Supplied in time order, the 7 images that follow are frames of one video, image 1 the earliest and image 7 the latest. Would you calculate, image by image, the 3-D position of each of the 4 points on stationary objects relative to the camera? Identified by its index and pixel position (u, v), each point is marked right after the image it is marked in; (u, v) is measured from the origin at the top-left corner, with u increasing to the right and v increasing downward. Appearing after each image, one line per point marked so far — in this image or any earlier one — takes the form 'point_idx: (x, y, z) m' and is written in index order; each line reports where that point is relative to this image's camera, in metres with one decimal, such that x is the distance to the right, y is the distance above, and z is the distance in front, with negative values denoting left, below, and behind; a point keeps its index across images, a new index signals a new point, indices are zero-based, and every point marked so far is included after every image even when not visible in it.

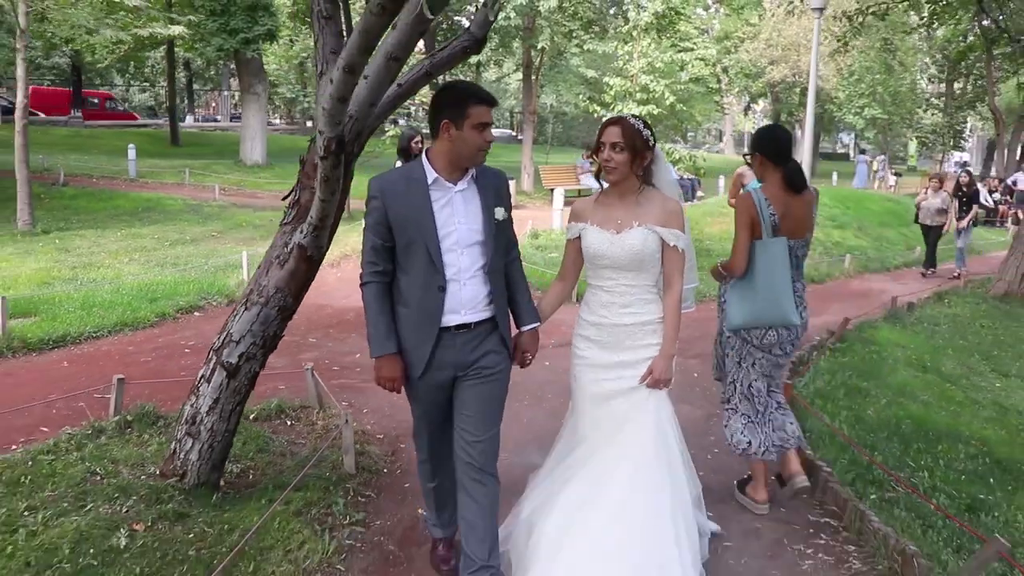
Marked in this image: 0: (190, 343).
0: (-2.9, -0.5, +8.5) m
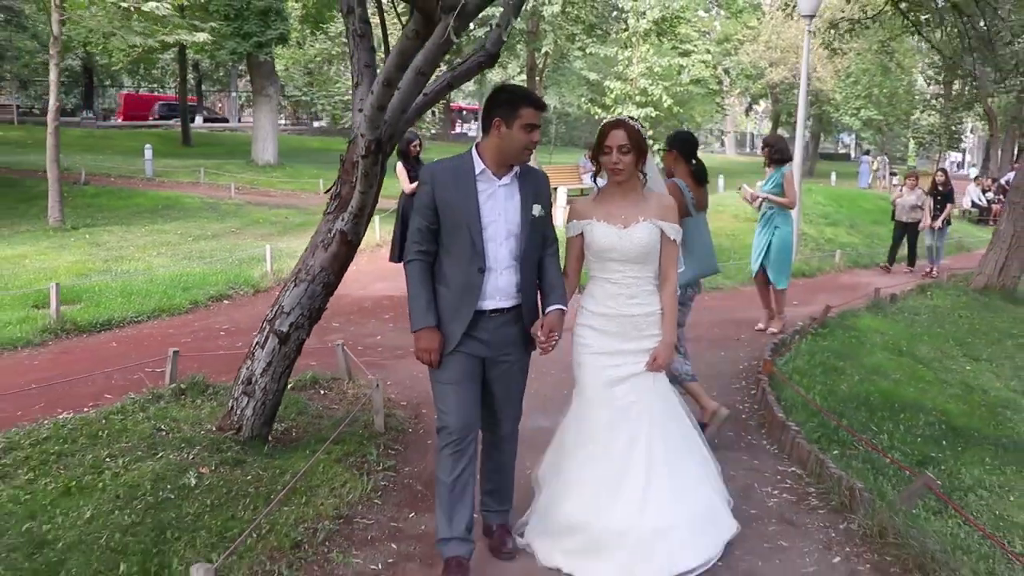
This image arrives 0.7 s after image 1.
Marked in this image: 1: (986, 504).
0: (-2.8, -0.4, +9.3) m
1: (+2.6, -1.2, +5.3) m
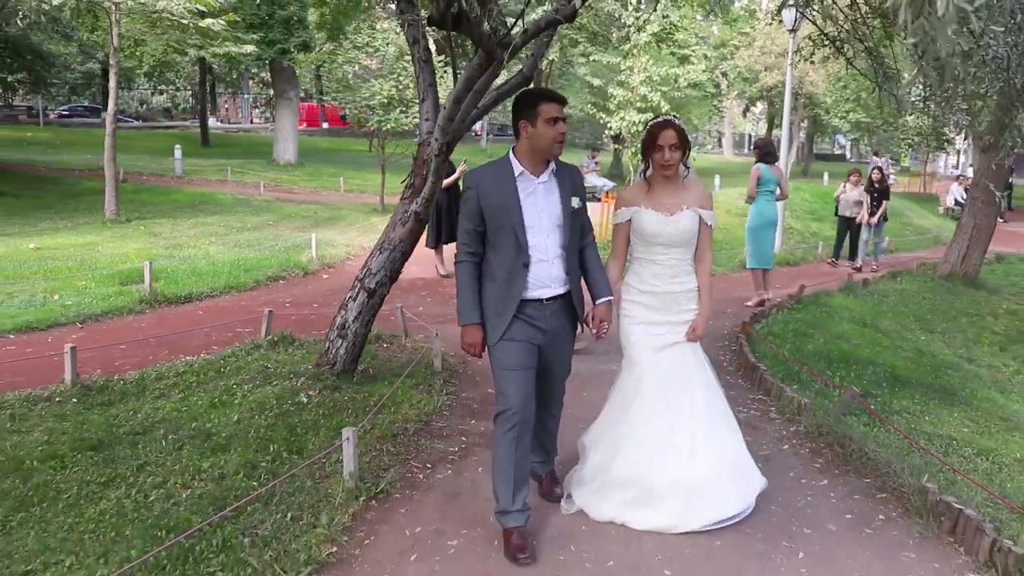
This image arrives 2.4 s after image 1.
0: (-2.6, -0.1, +10.9) m
1: (+2.8, -0.9, +6.9) m
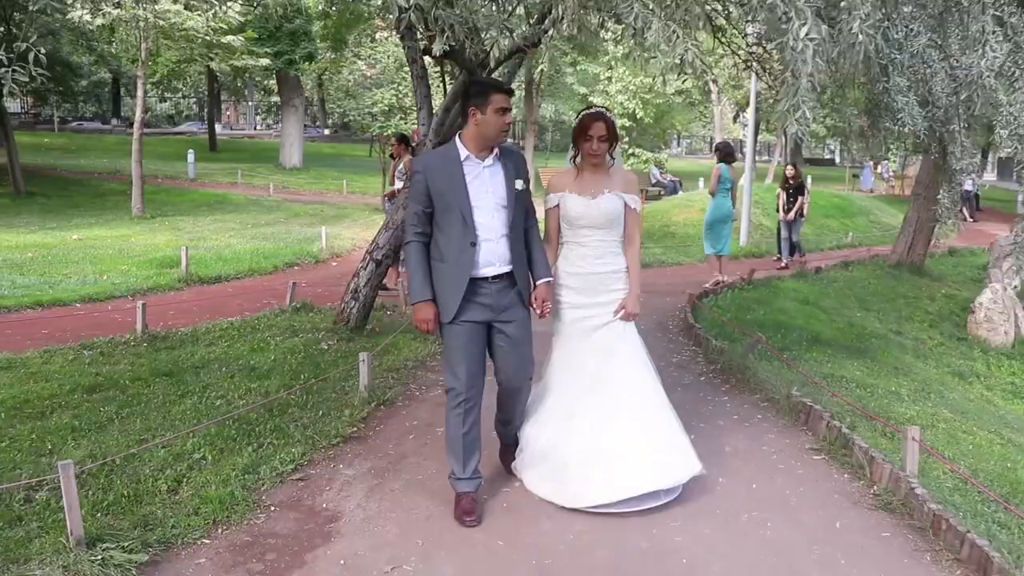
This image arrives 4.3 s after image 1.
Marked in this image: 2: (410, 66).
0: (-2.7, +0.1, +12.6) m
1: (+2.6, -0.7, +8.6) m
2: (-0.9, +2.0, +8.7) m
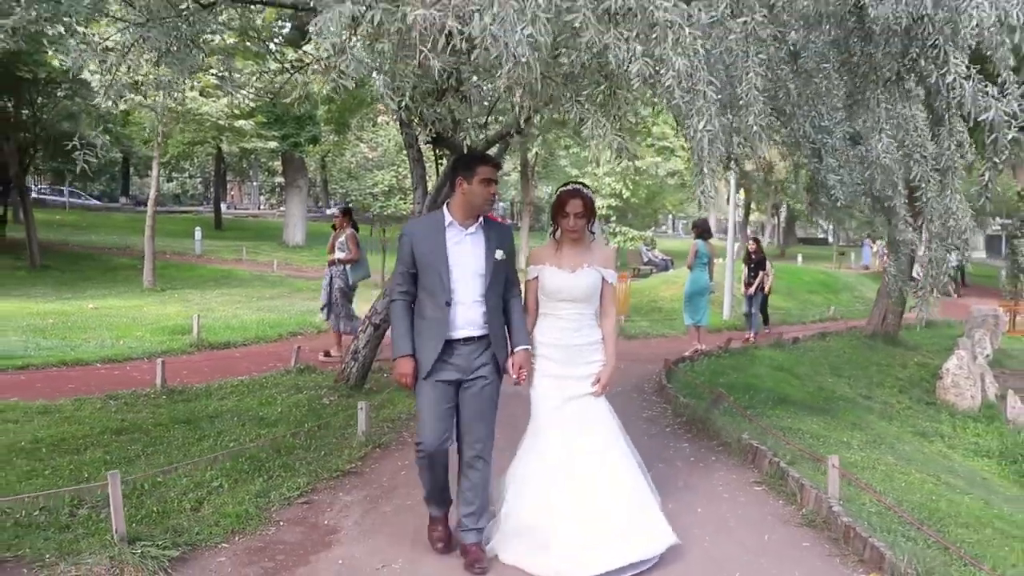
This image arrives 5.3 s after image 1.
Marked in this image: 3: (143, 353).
0: (-2.9, -0.8, +13.4) m
1: (+2.5, -1.3, +9.4) m
2: (-1.1, +1.4, +9.7) m
3: (-4.5, -0.8, +11.6) m
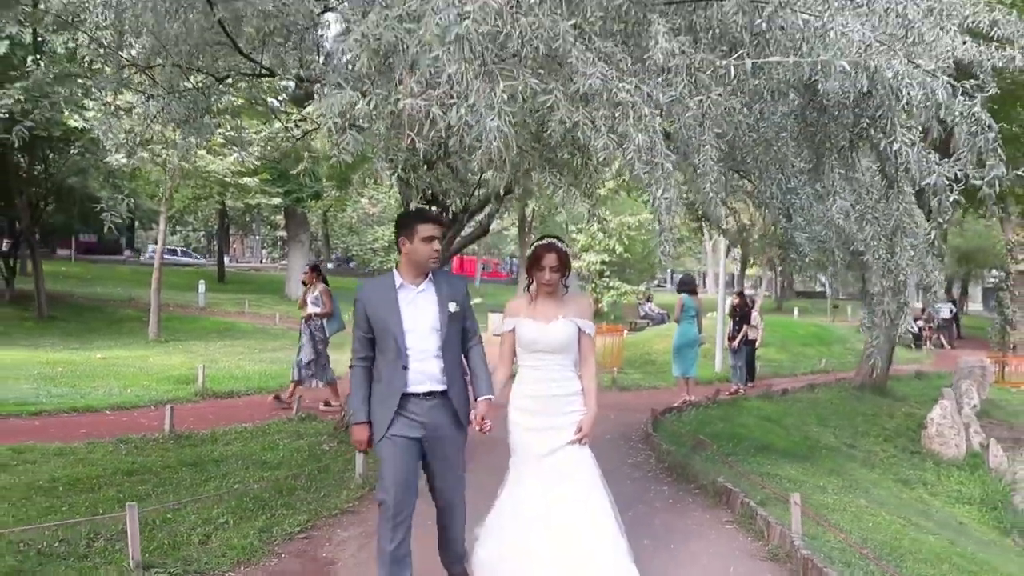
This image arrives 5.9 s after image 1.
0: (-3.0, -1.6, +13.8) m
1: (+2.4, -1.8, +9.8) m
2: (-1.1, +0.9, +10.2) m
3: (-4.6, -1.4, +12.1) m
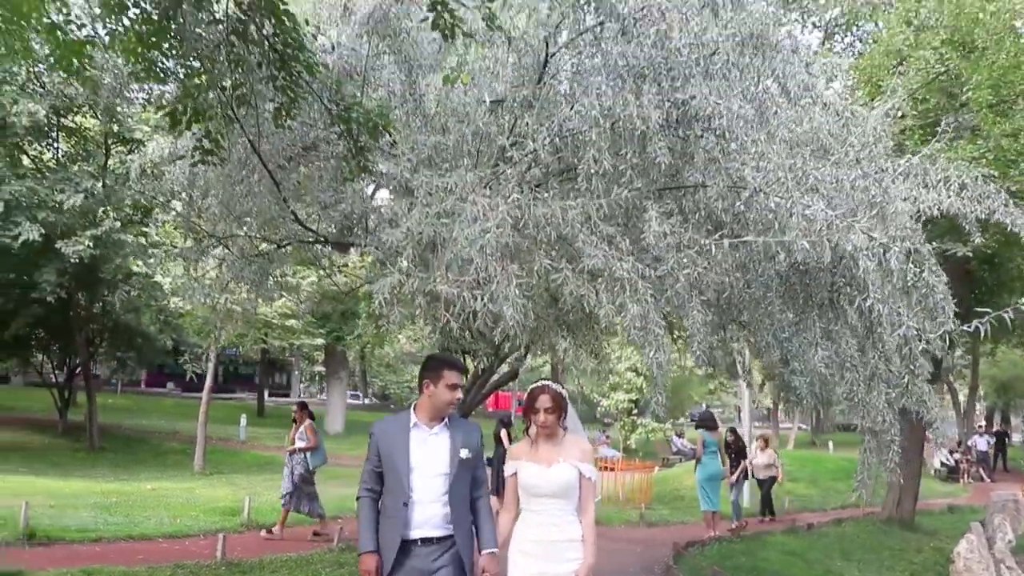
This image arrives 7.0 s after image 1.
0: (-2.5, -3.6, +14.5) m
1: (+2.7, -3.3, +10.2) m
2: (-0.8, -0.7, +11.2) m
3: (-4.2, -3.2, +12.8) m
